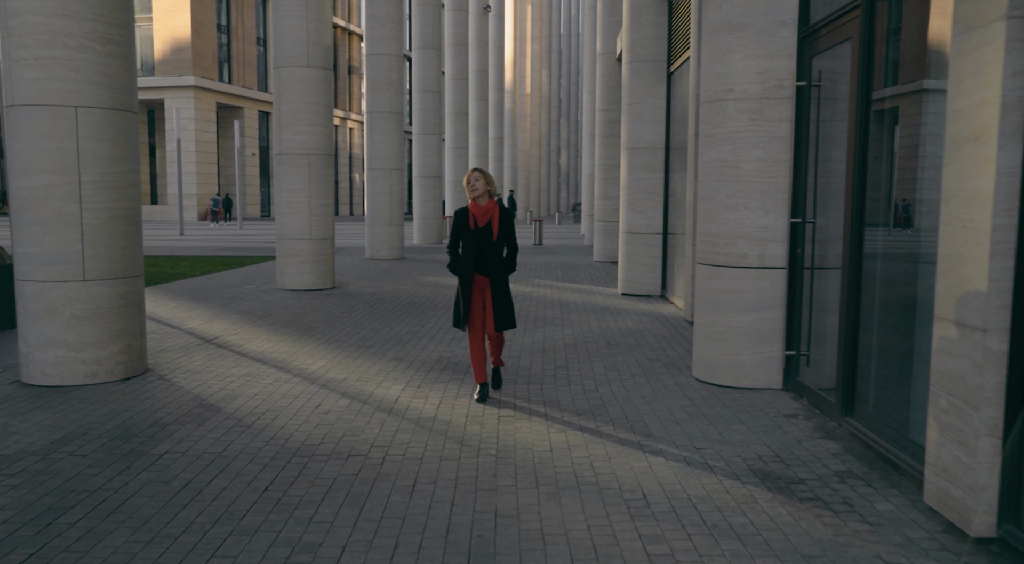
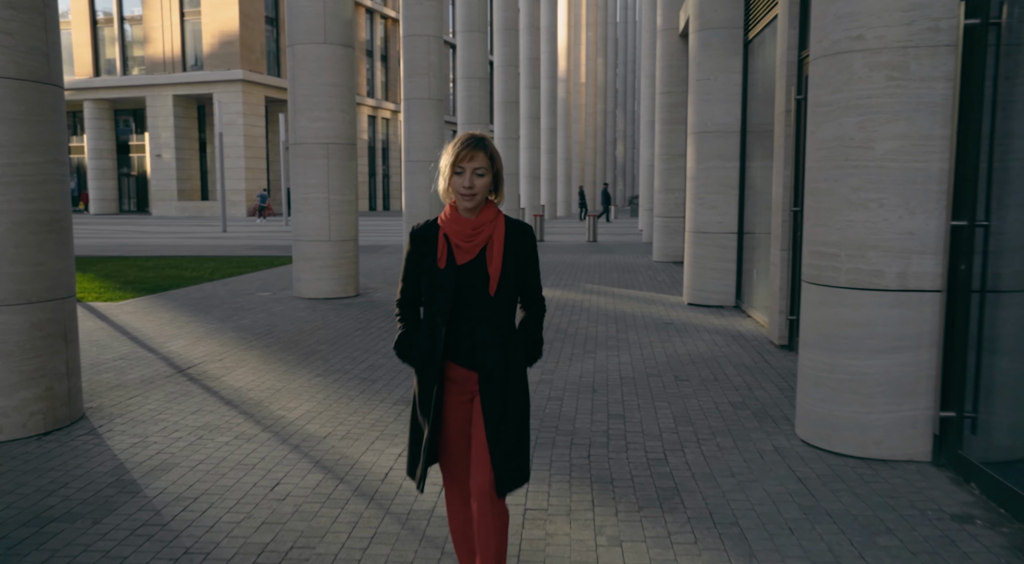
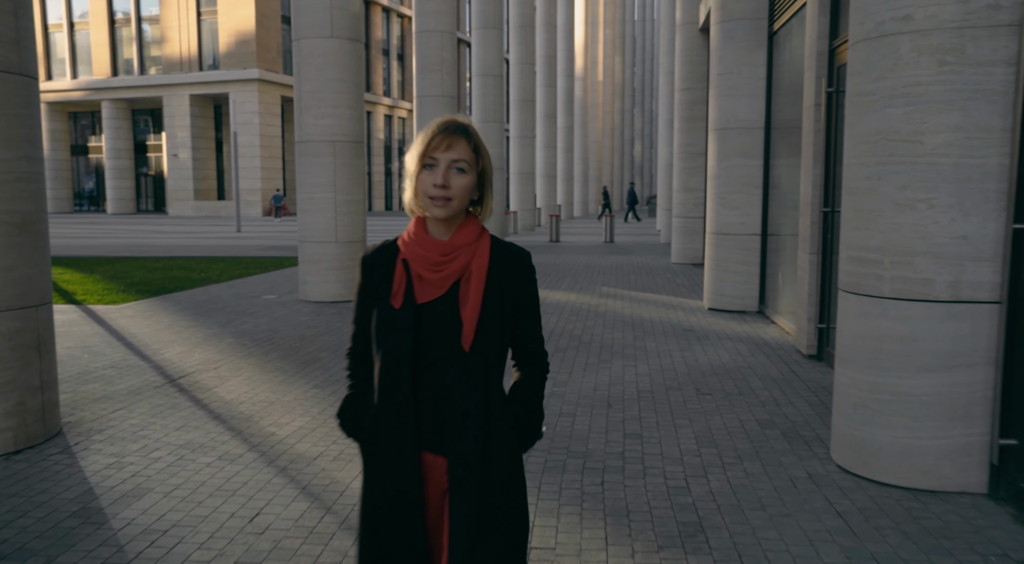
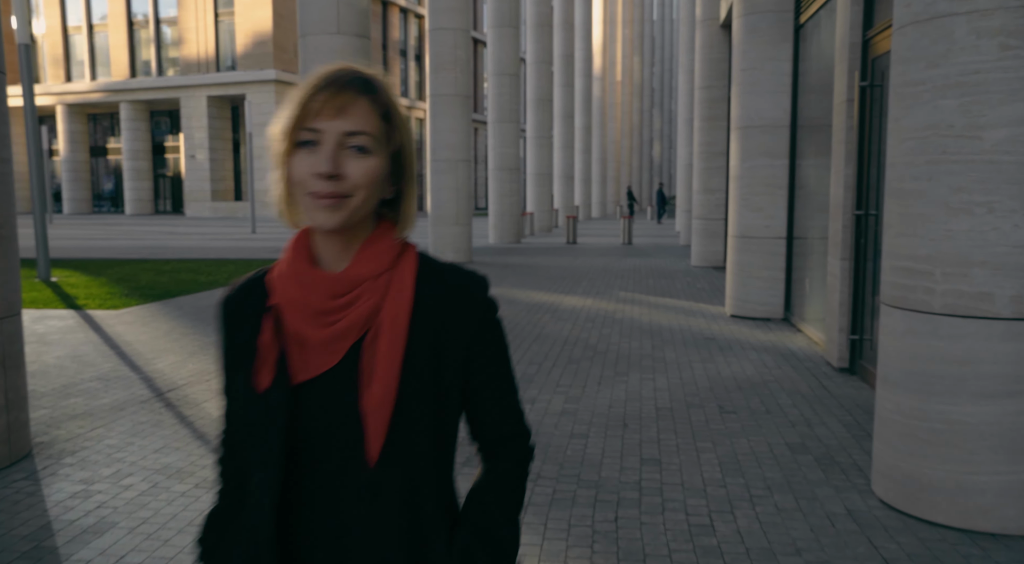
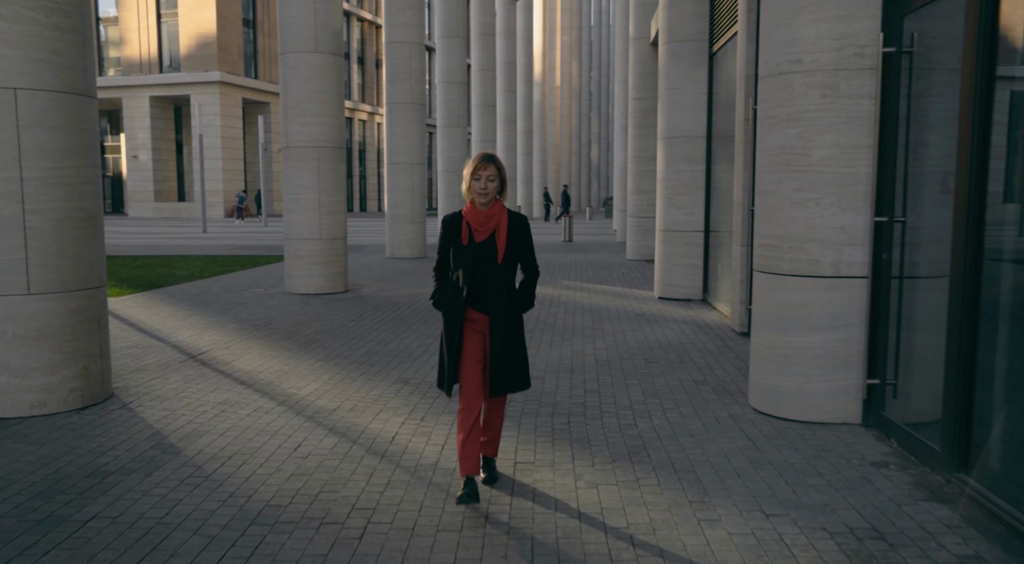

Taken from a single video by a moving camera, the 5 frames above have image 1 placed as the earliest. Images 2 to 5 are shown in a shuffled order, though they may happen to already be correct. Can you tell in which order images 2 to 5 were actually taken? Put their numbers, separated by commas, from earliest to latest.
5, 2, 3, 4
